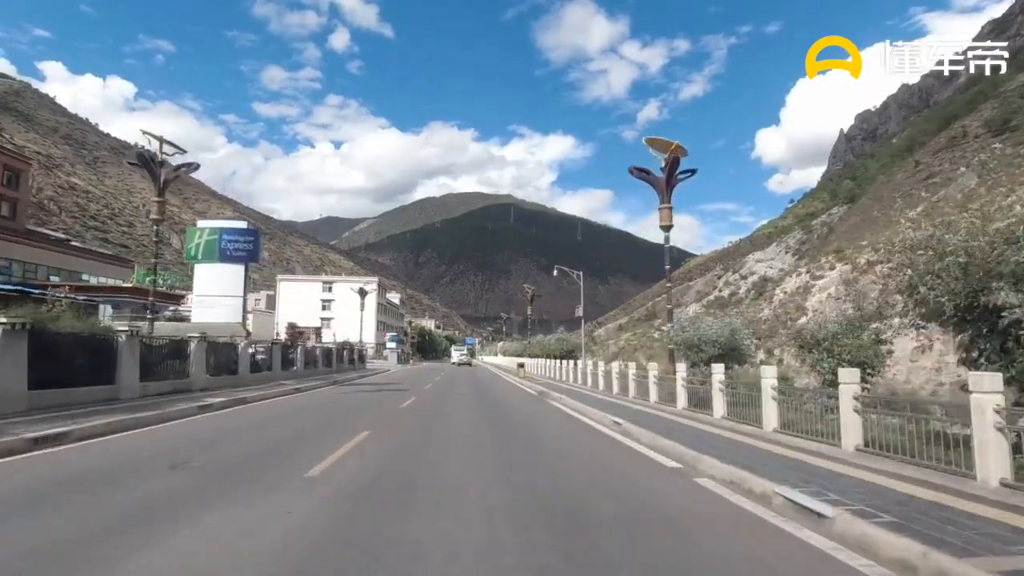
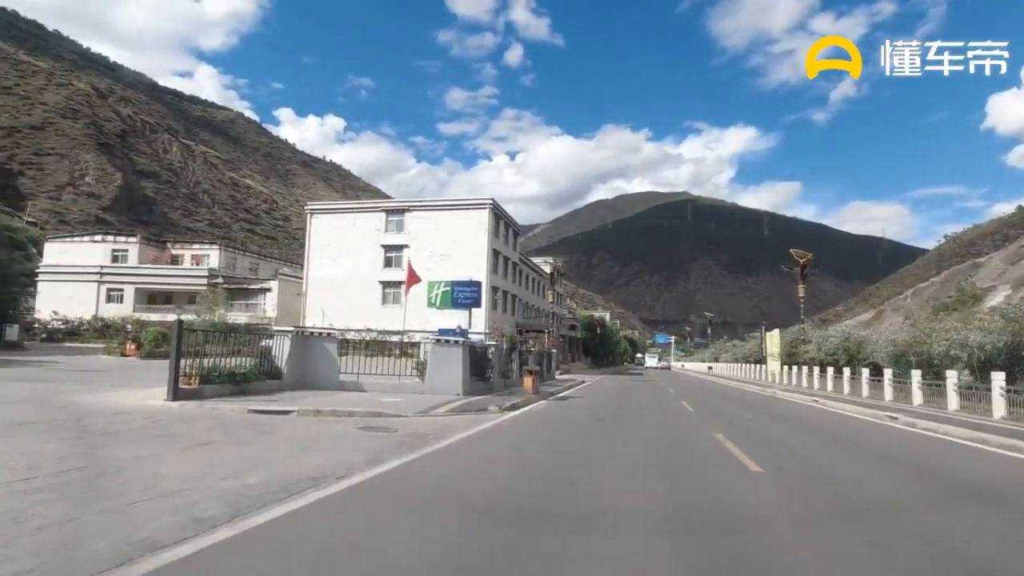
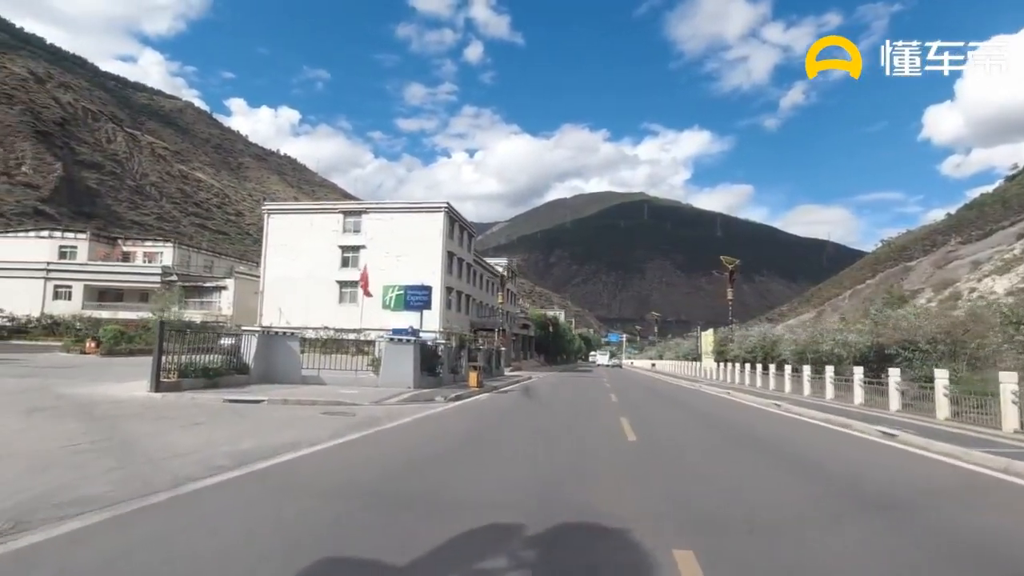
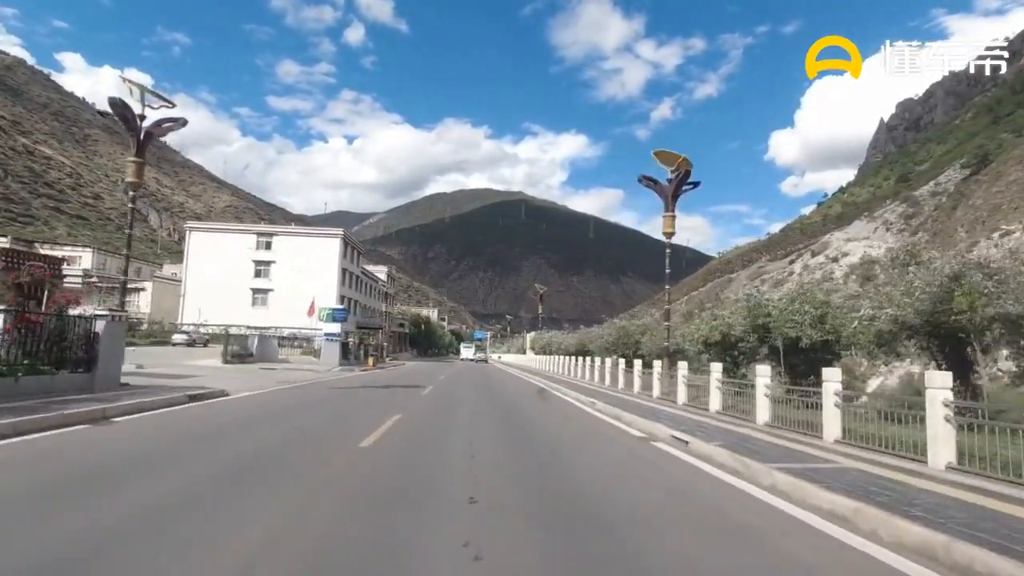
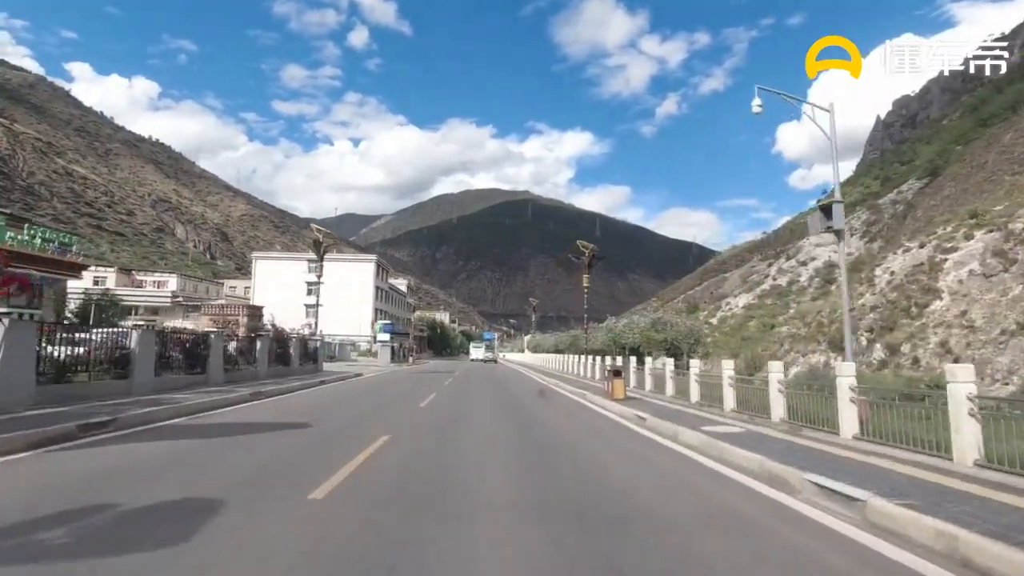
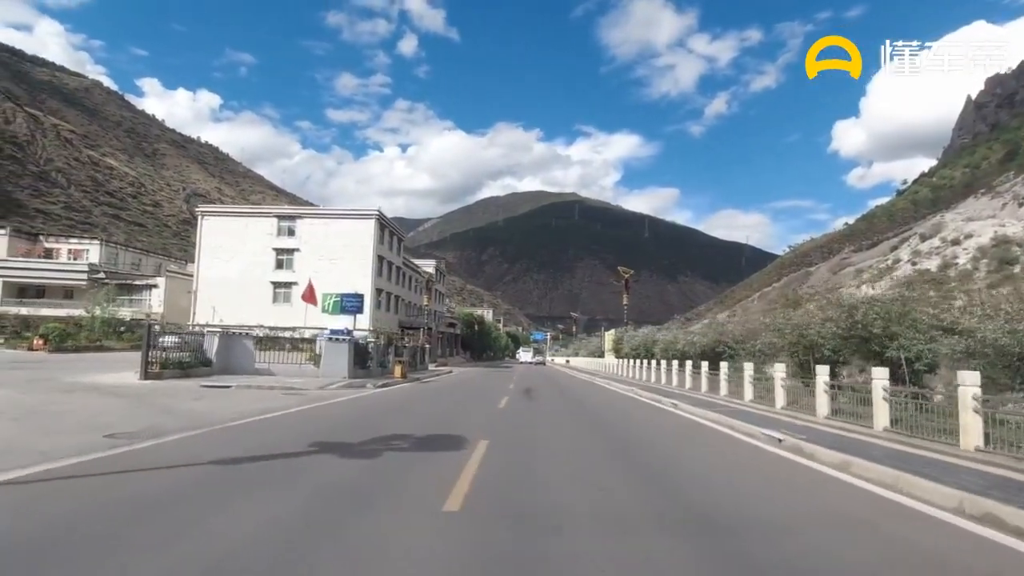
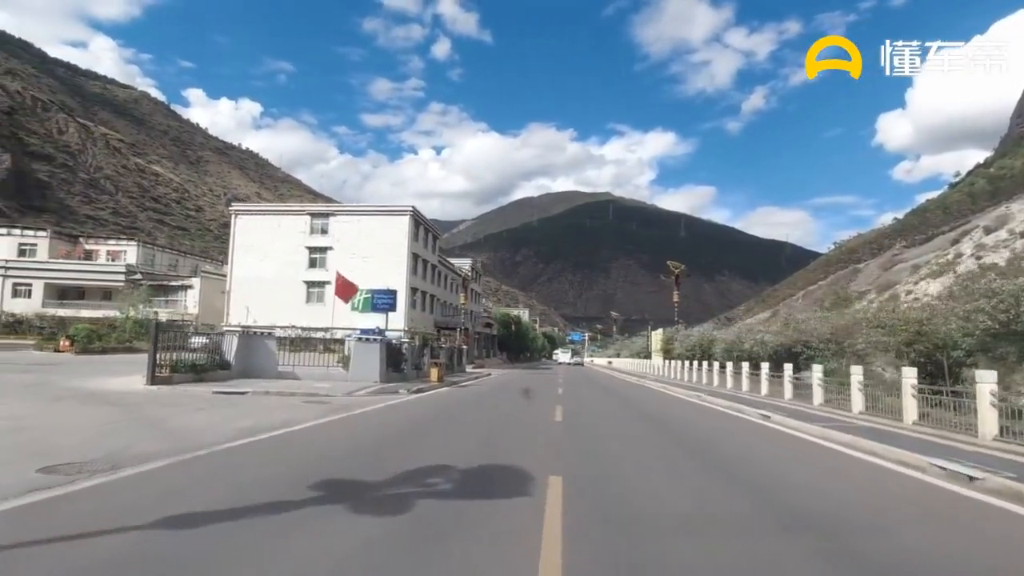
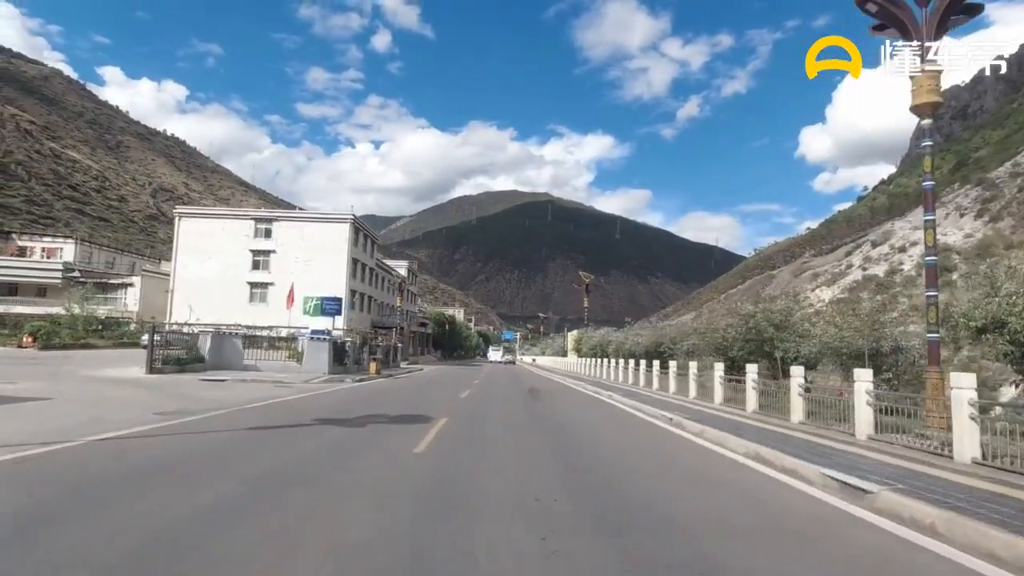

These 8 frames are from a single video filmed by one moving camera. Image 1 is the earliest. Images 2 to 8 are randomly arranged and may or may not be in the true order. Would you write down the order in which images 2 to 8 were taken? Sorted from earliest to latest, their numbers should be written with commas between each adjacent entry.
5, 4, 8, 6, 7, 3, 2
